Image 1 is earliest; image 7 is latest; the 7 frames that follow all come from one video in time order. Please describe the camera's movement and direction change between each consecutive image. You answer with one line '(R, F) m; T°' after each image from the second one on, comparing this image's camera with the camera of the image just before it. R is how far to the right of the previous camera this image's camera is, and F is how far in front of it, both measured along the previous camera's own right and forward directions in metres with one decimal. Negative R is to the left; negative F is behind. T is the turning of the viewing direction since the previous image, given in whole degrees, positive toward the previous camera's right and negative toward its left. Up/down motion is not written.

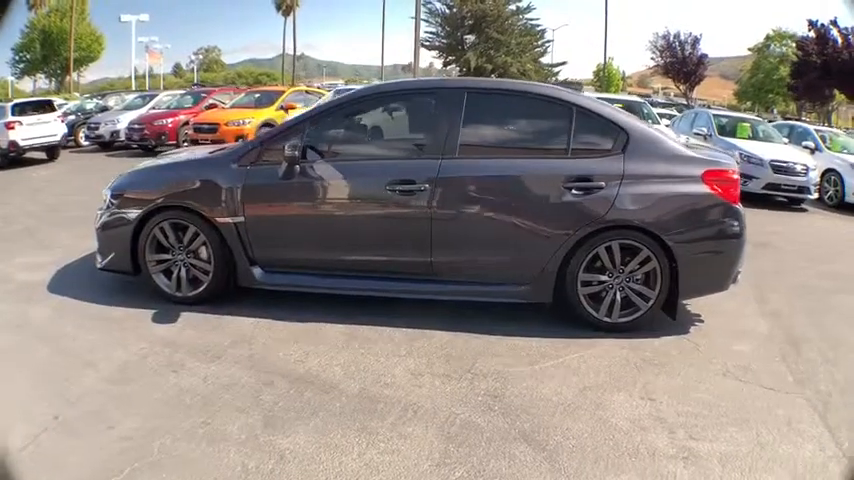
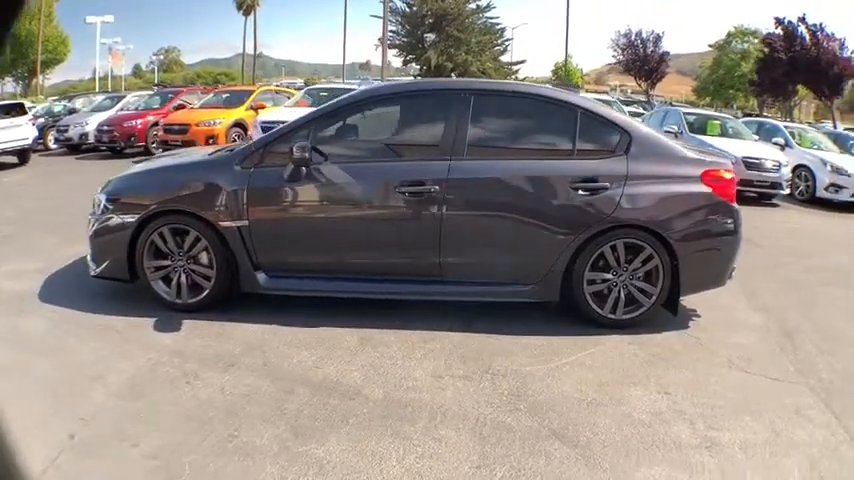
(-0.4, 0.0) m; +4°
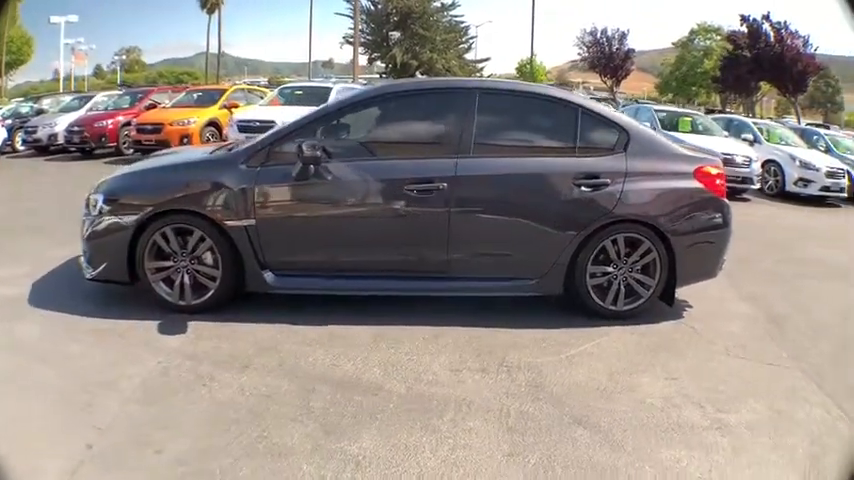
(-0.4, 0.0) m; +4°
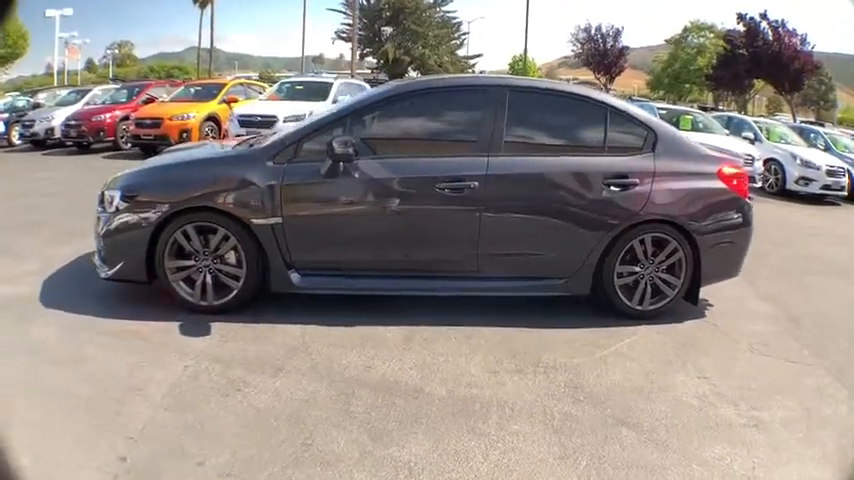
(-0.4, +0.1) m; +2°
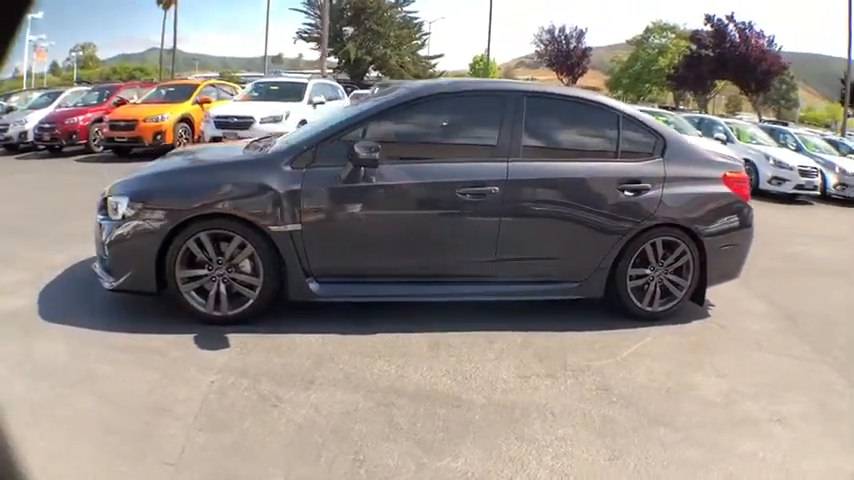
(-0.5, +0.1) m; +5°
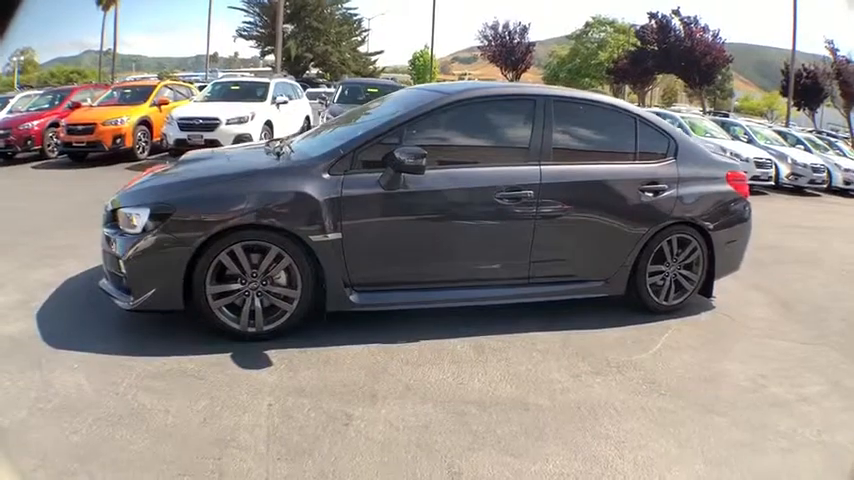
(-0.9, +0.1) m; +7°
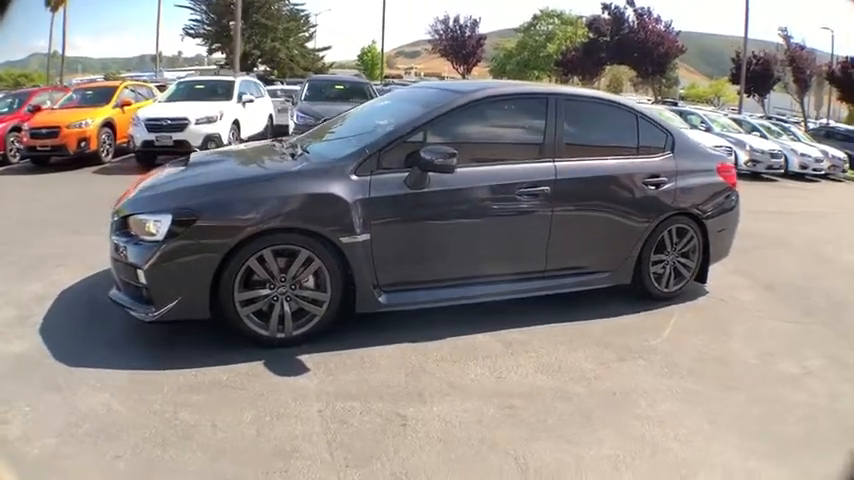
(-0.6, 0.0) m; +6°
